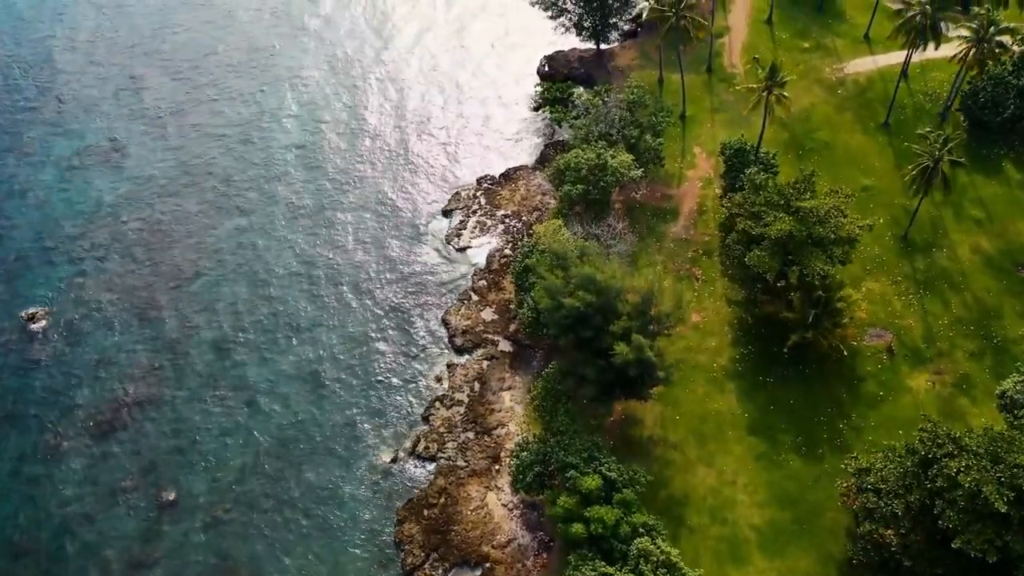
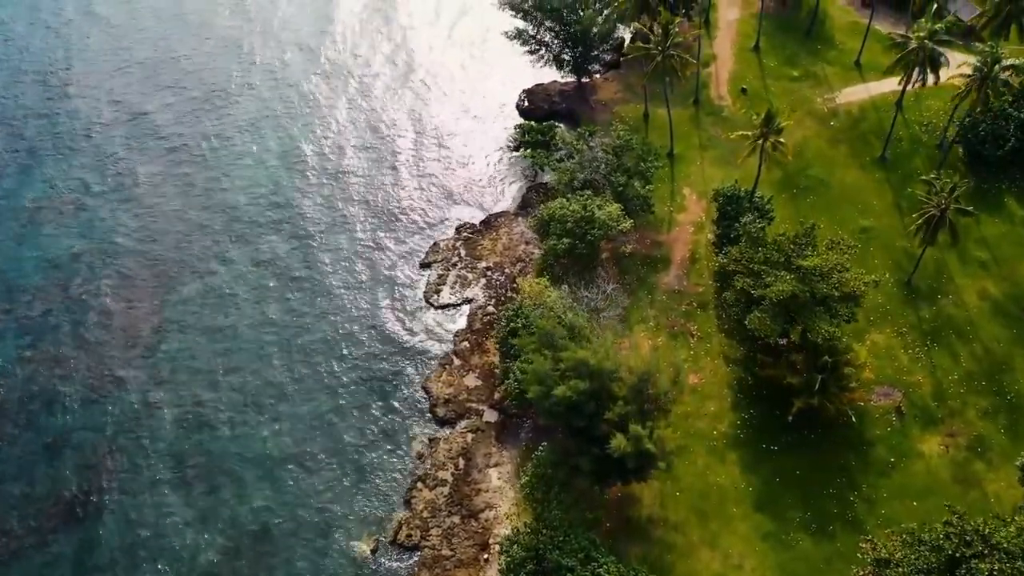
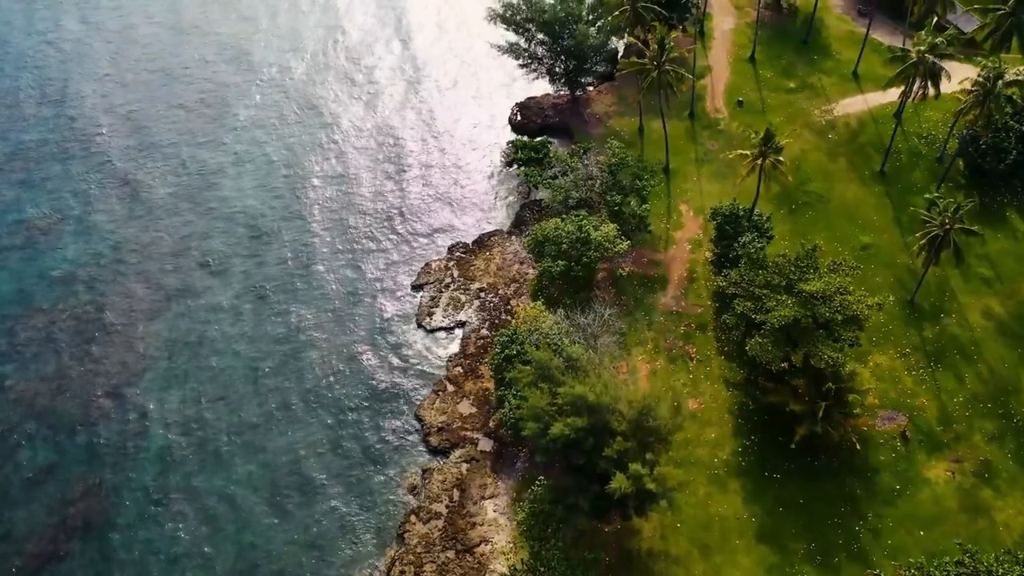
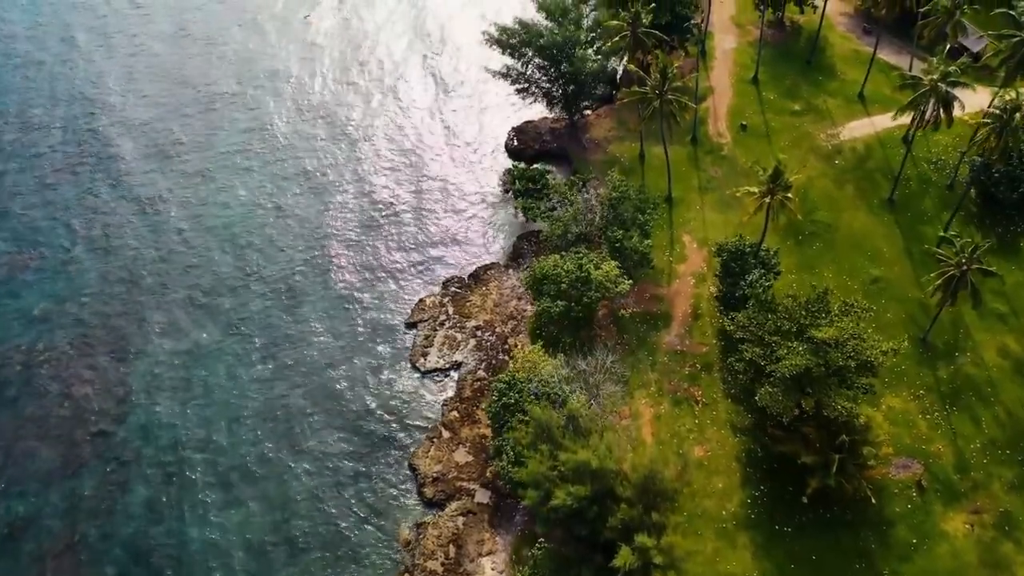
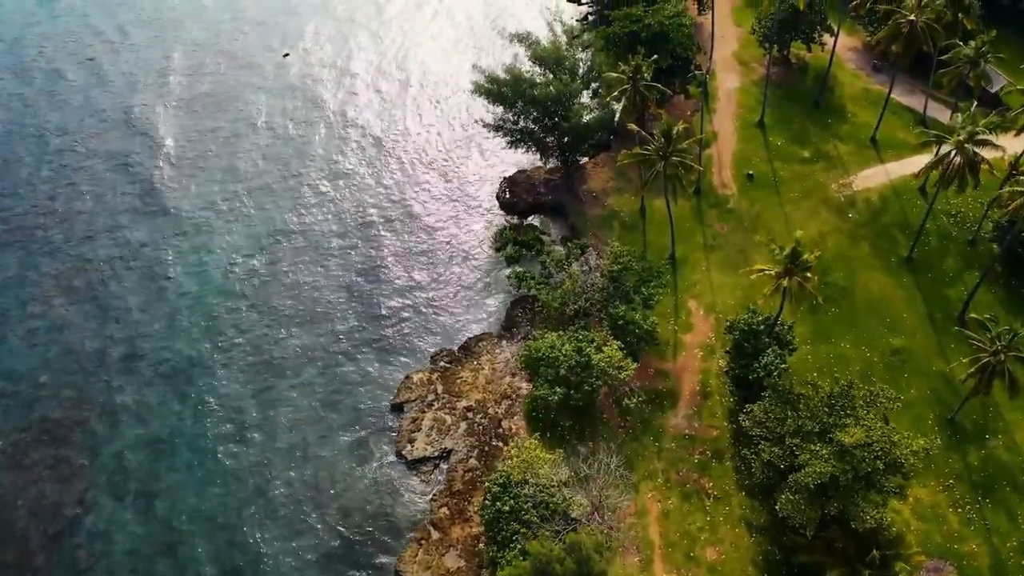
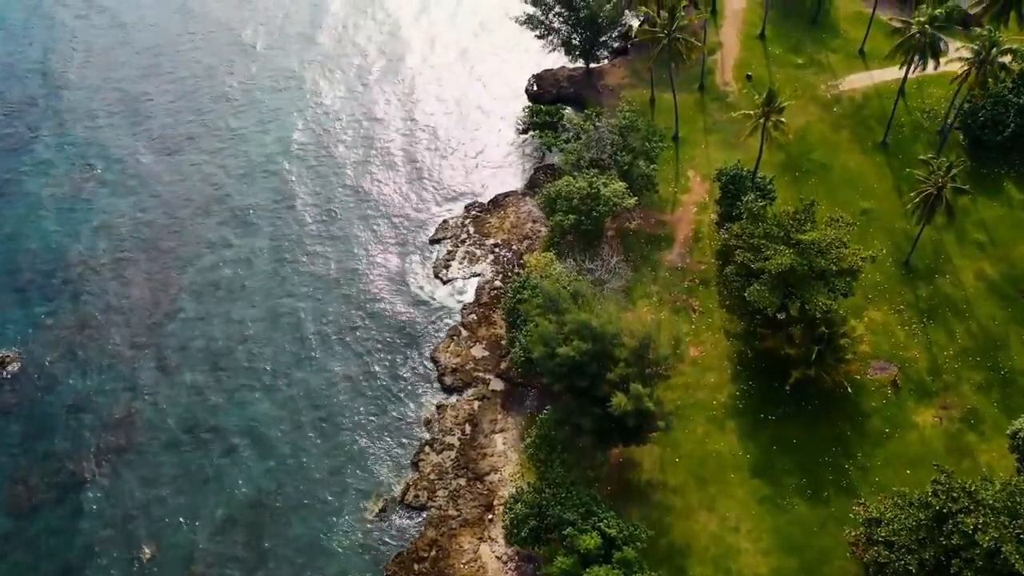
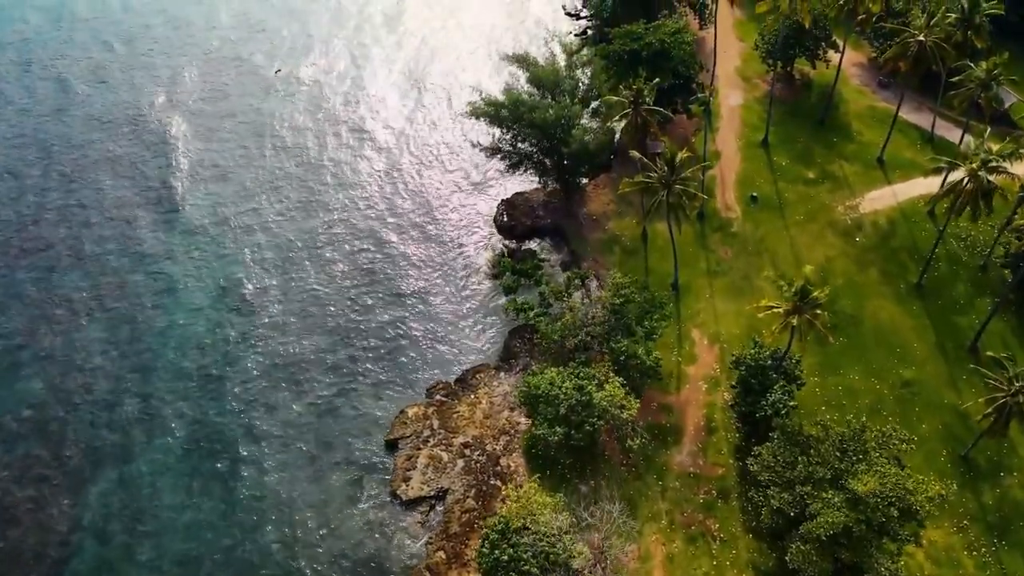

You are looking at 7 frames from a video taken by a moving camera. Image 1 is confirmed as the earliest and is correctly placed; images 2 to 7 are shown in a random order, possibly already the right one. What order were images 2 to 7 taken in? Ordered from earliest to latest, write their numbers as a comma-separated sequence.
6, 2, 3, 4, 5, 7
